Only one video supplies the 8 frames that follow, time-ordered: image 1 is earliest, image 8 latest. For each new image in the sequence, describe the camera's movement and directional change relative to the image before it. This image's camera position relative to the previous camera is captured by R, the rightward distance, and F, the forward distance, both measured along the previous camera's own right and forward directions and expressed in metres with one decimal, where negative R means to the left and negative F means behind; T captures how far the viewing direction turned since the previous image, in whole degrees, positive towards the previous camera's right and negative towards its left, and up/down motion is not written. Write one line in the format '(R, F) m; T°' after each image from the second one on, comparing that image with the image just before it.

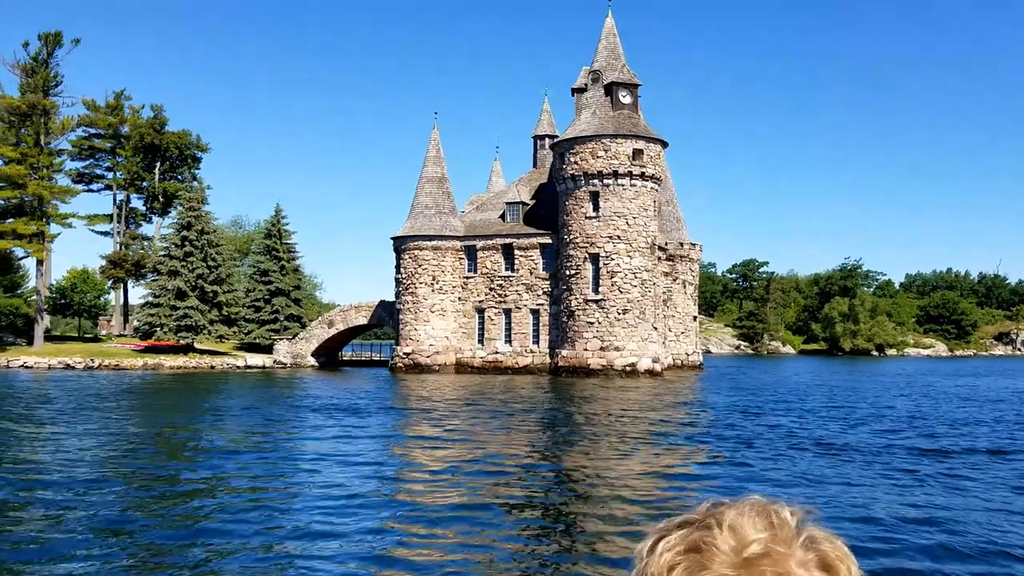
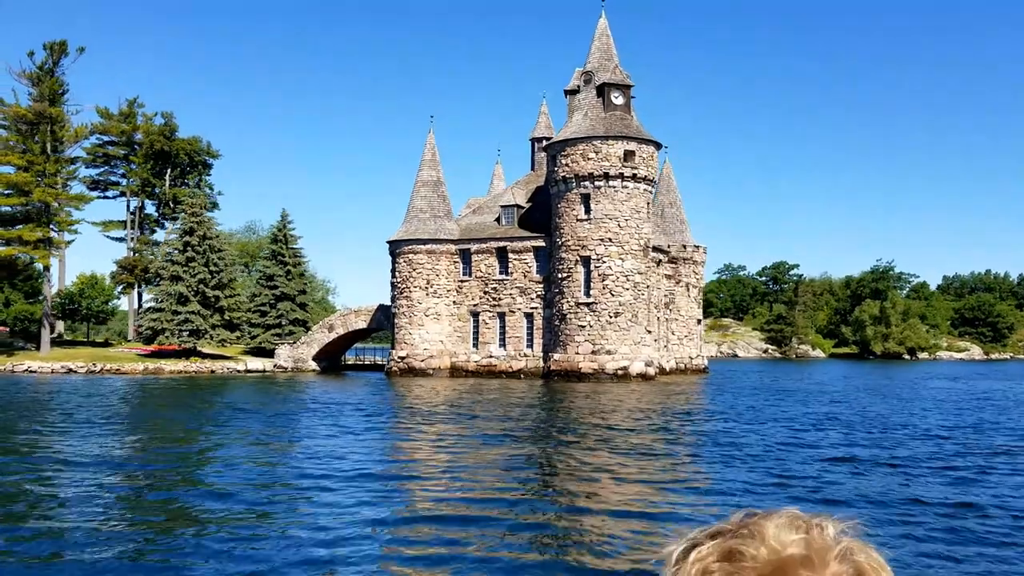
(+1.9, +0.3) m; -2°
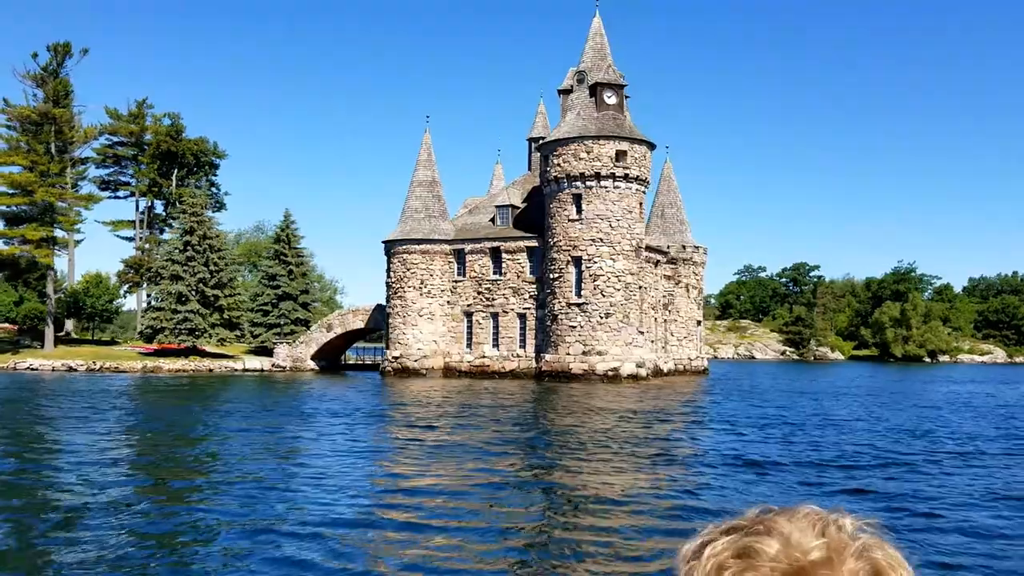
(+1.4, +0.1) m; -1°
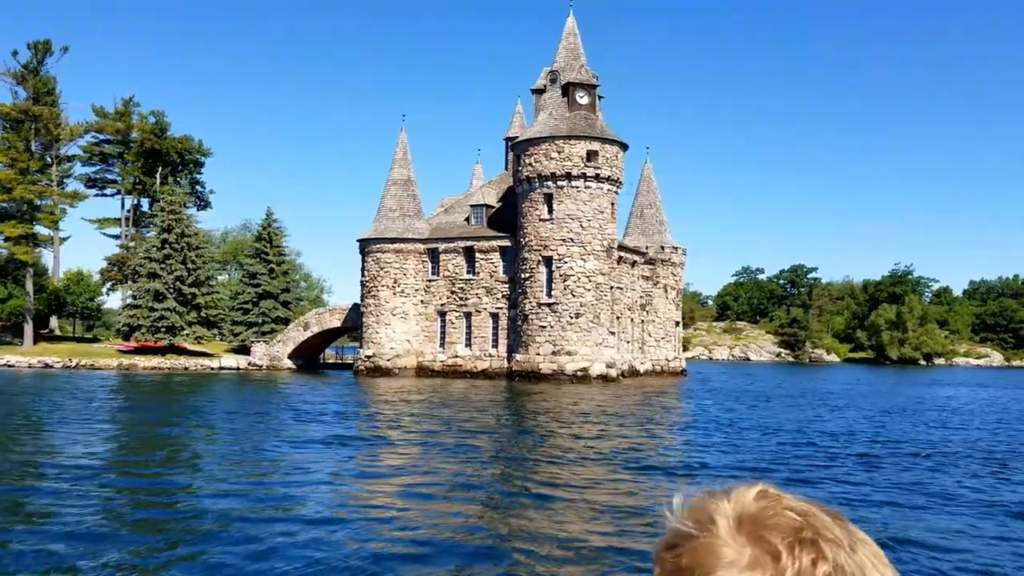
(+1.4, 0.0) m; 0°
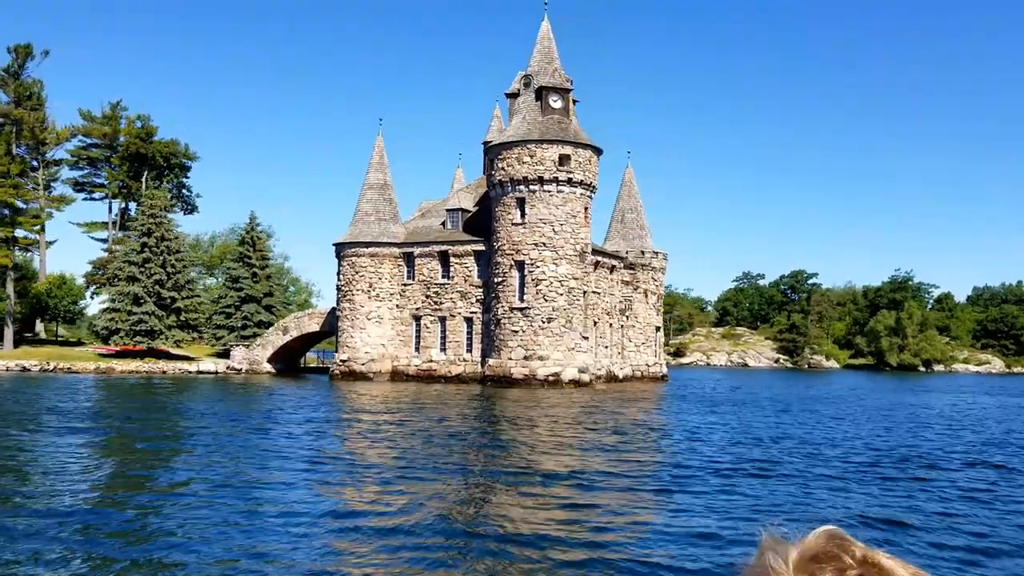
(+1.4, +0.2) m; 0°
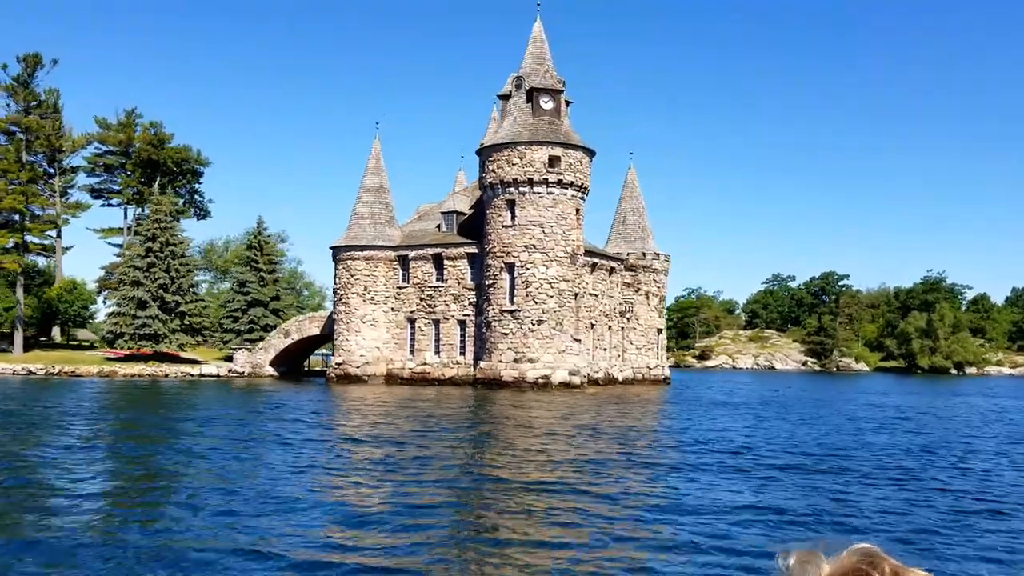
(+1.9, +0.2) m; -2°
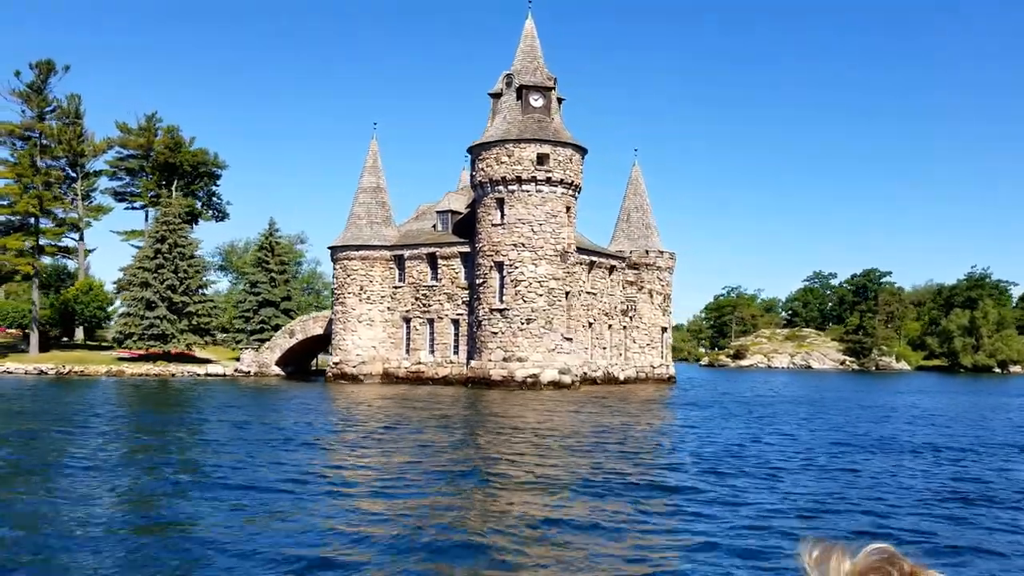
(+2.4, +0.2) m; -3°
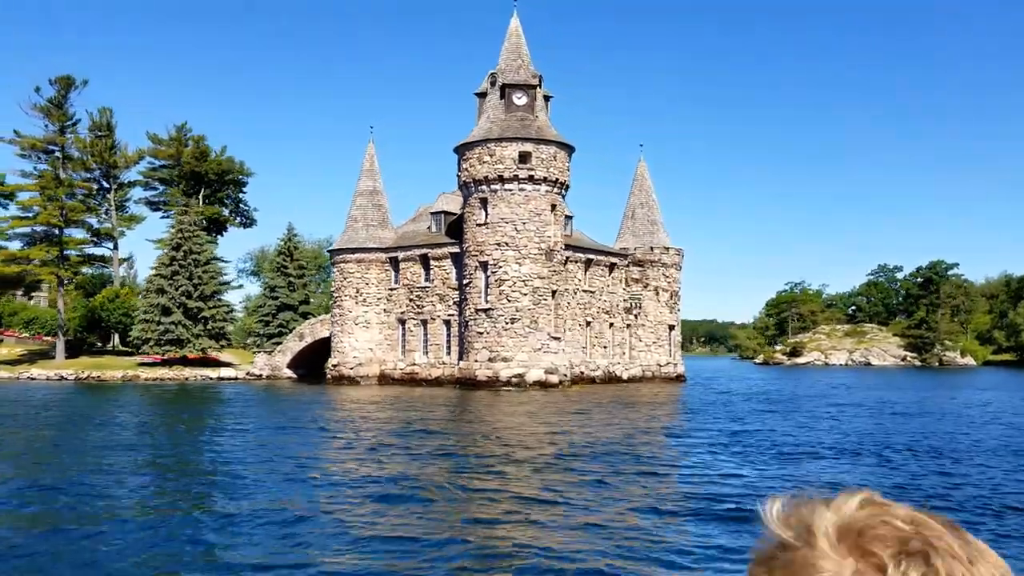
(+3.6, +0.3) m; -4°
